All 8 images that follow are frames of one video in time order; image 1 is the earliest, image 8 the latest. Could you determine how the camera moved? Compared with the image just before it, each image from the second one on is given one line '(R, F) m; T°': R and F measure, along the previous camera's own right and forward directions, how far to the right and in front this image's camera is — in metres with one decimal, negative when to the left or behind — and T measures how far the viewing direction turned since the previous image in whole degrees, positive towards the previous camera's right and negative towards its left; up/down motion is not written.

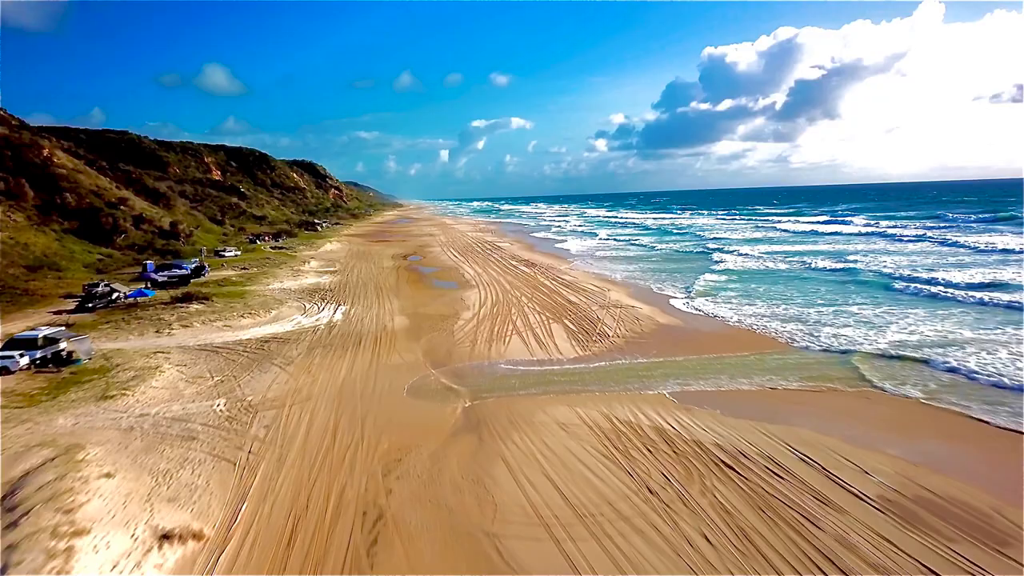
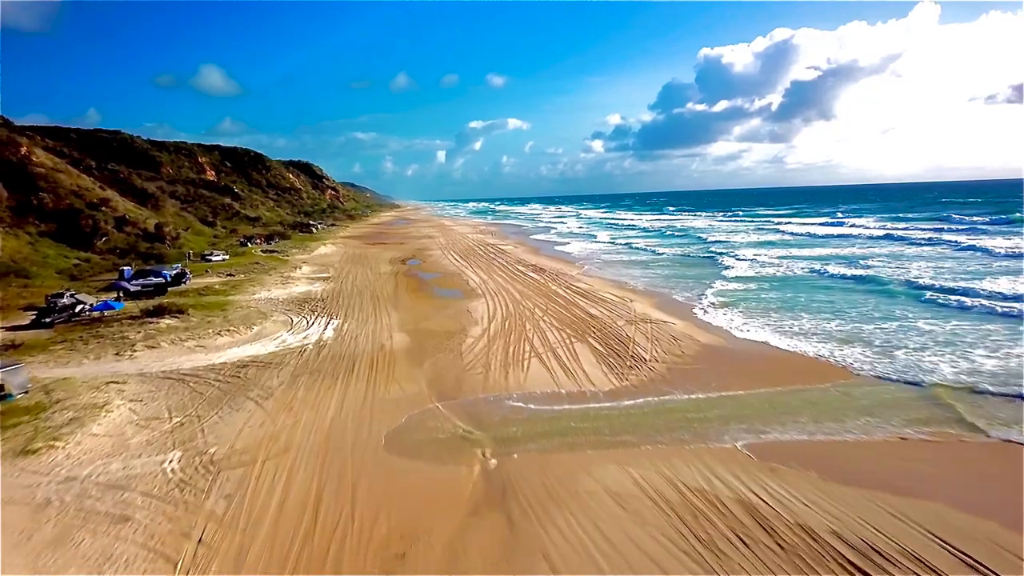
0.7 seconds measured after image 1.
(-0.4, +2.3) m; 0°
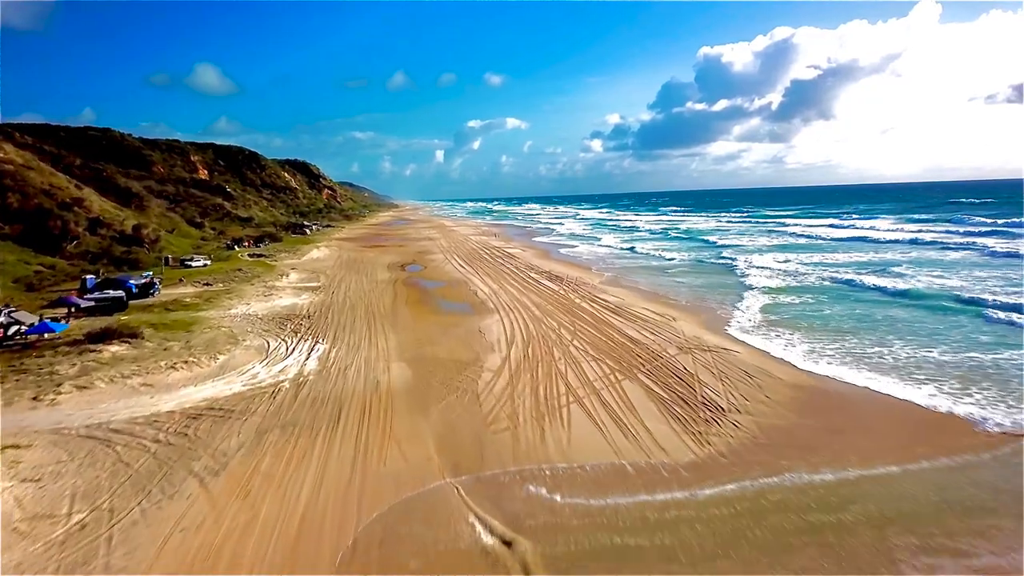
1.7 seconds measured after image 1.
(-0.5, +3.1) m; 0°
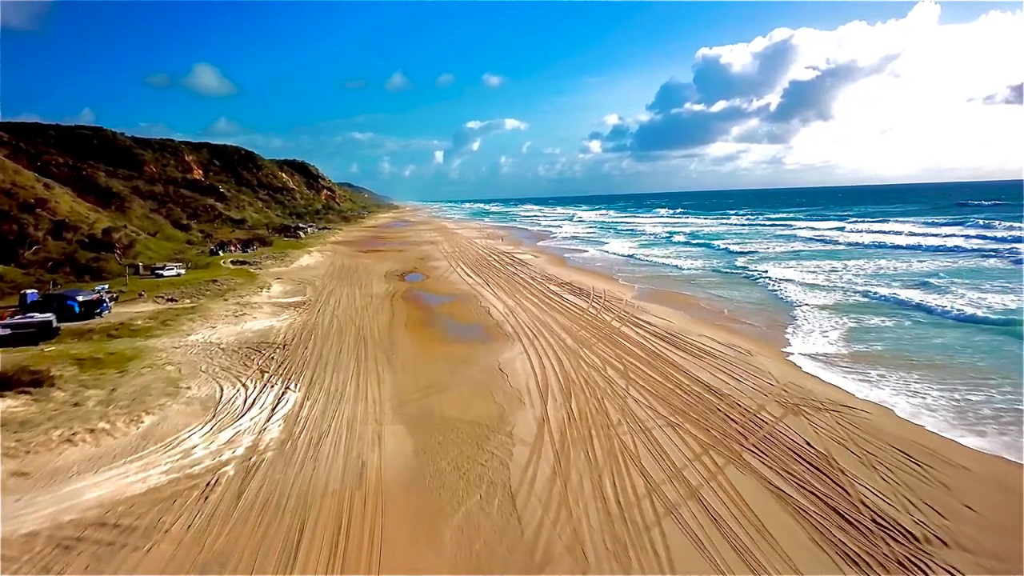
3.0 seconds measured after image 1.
(-0.5, +3.8) m; 0°
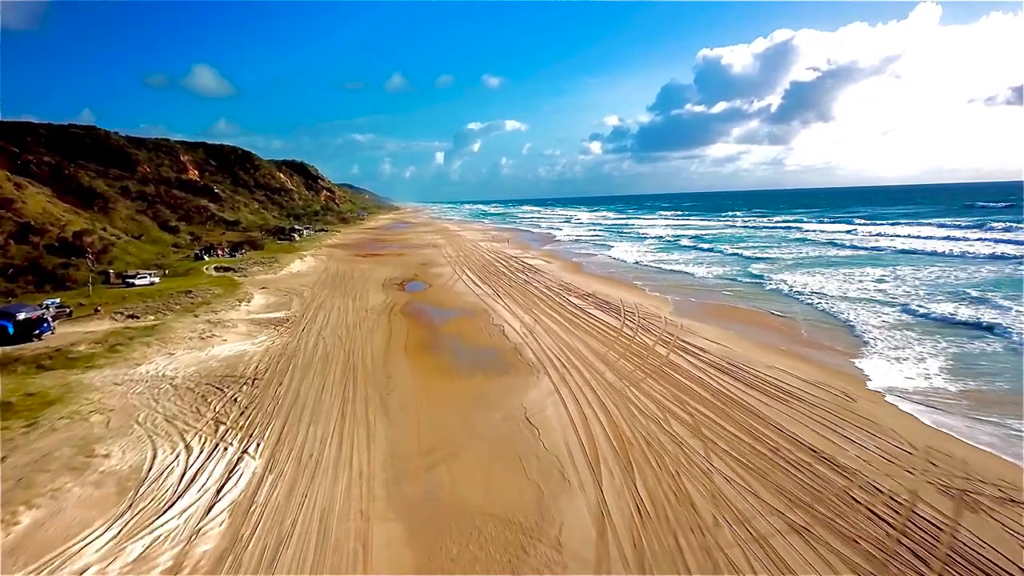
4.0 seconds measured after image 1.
(-0.4, +3.0) m; 0°
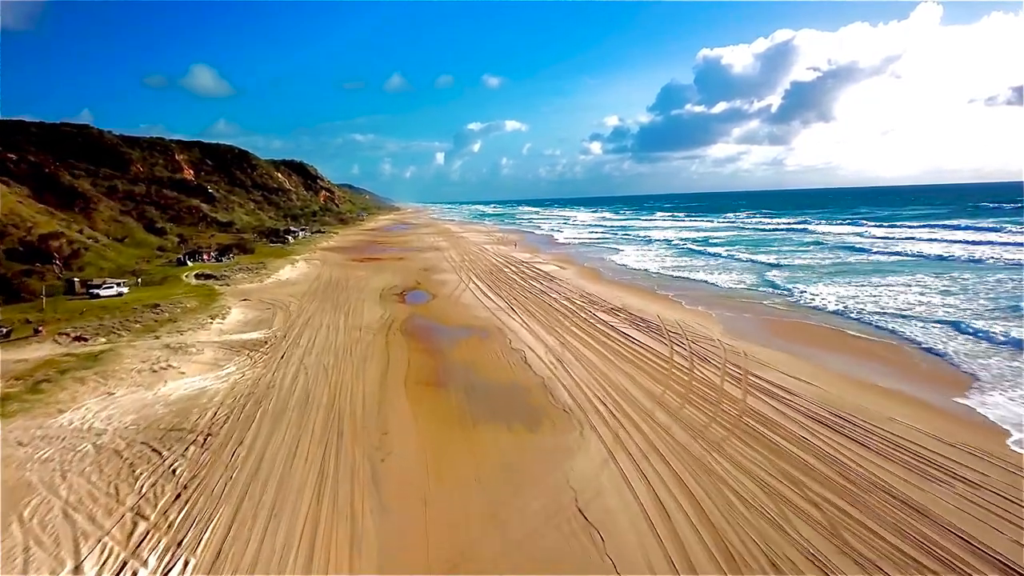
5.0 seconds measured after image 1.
(-0.4, +3.0) m; 0°
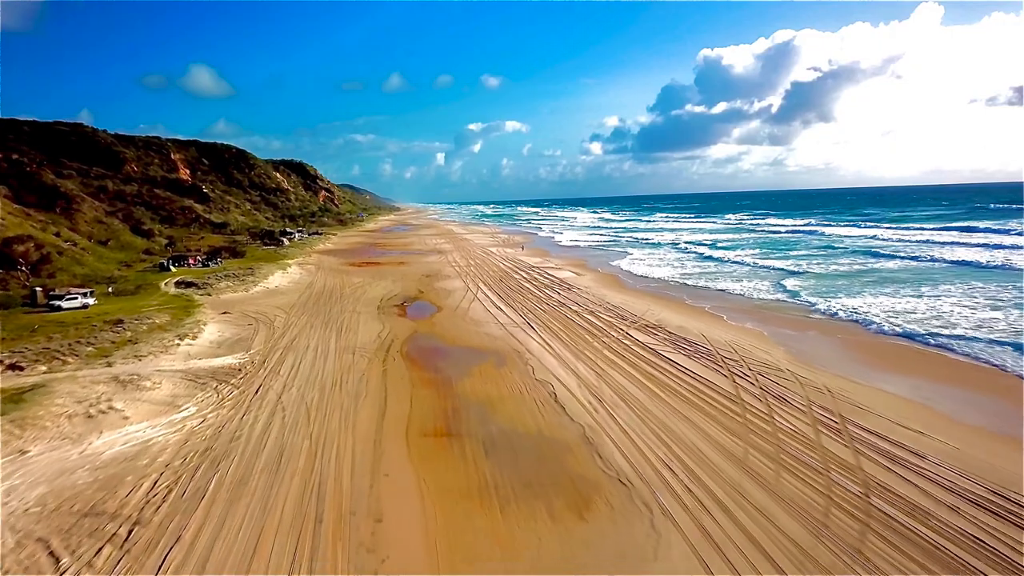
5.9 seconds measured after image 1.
(-0.4, +2.6) m; 0°
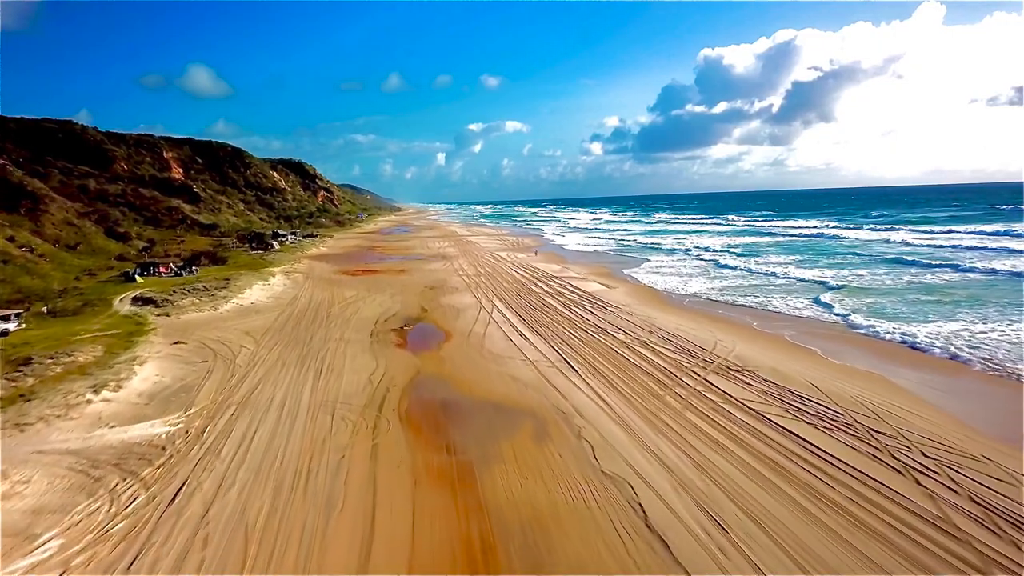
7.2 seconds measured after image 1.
(-0.6, +4.2) m; 0°
